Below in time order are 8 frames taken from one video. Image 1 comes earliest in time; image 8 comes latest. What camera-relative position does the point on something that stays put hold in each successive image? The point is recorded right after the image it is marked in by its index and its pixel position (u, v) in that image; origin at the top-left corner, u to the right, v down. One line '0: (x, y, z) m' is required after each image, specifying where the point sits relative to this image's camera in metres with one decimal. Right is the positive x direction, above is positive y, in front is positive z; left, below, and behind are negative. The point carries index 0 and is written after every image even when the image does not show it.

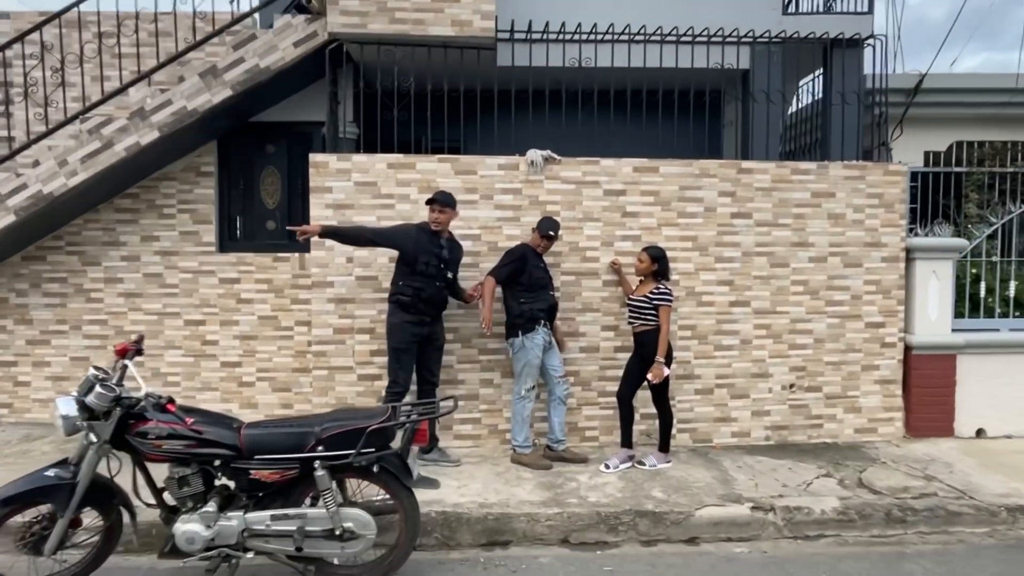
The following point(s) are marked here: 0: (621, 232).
0: (+1.1, +0.6, +6.9) m
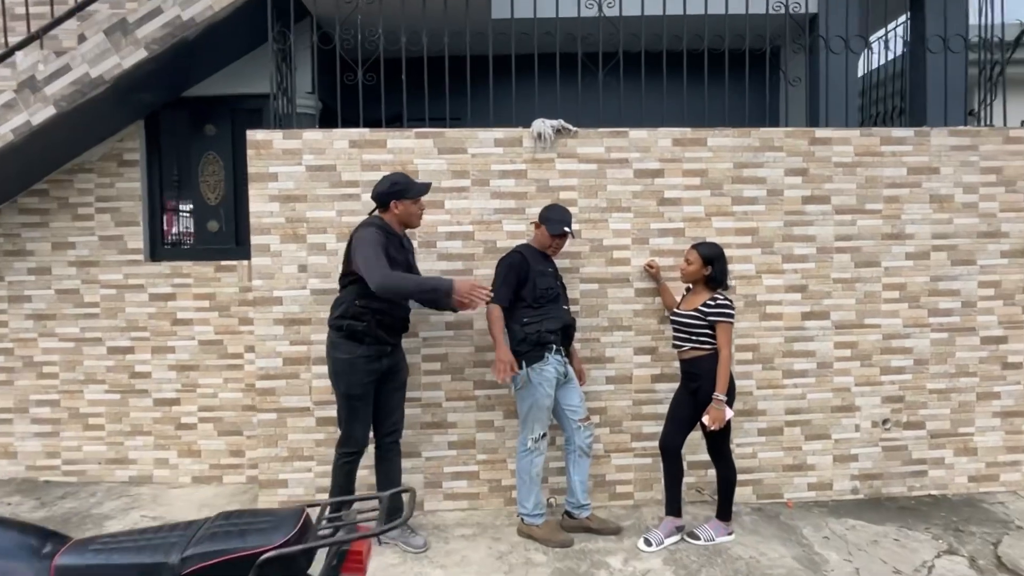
0: (+1.1, +0.5, +5.3) m
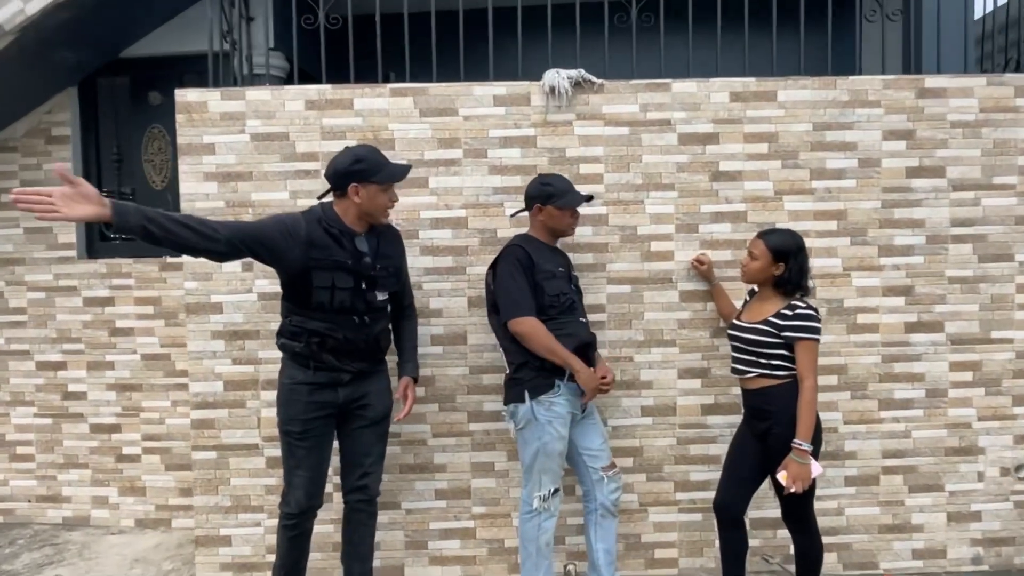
0: (+1.2, +0.5, +4.0) m
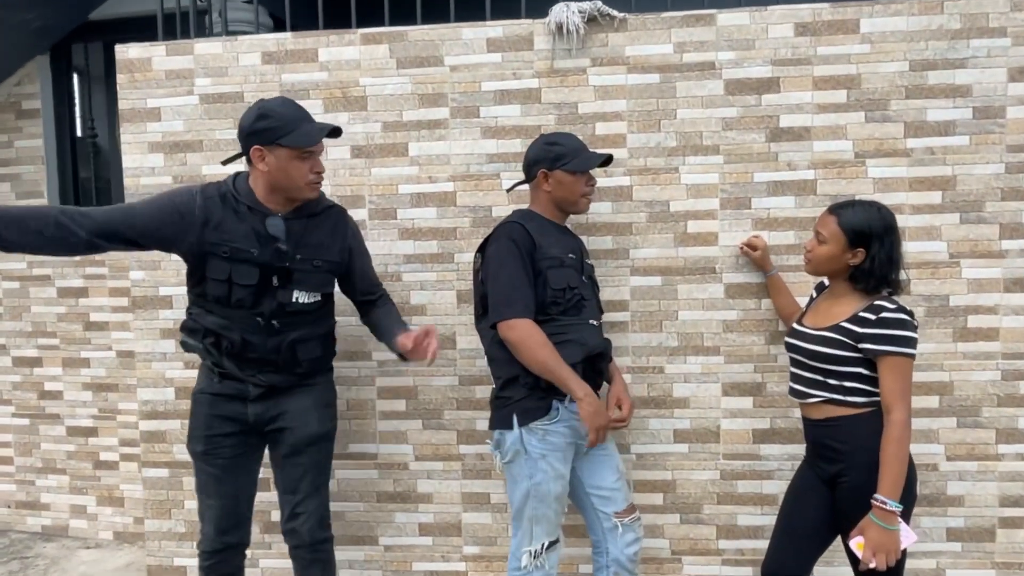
0: (+1.2, +0.5, +3.1) m
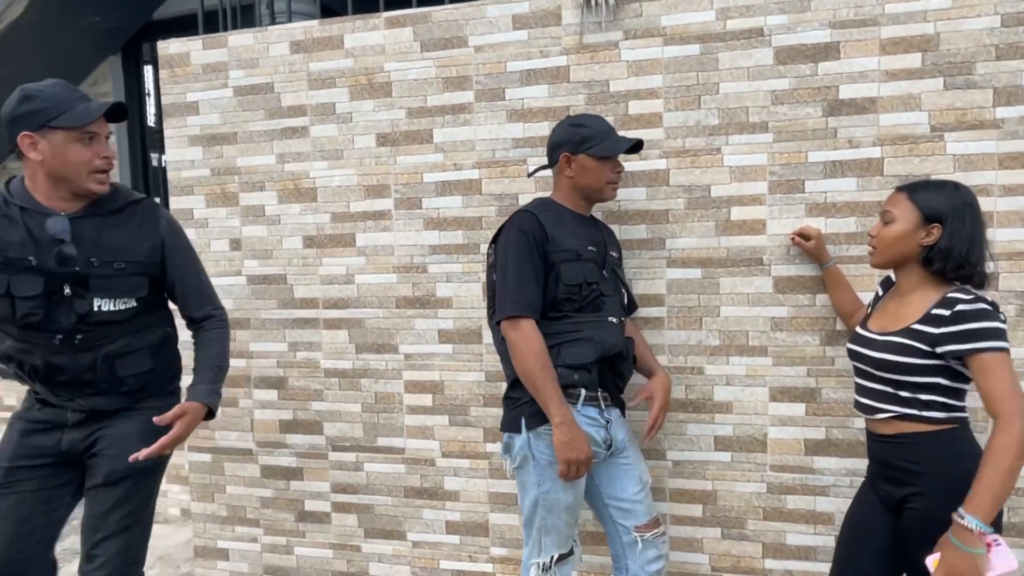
0: (+1.3, +0.5, +2.7) m
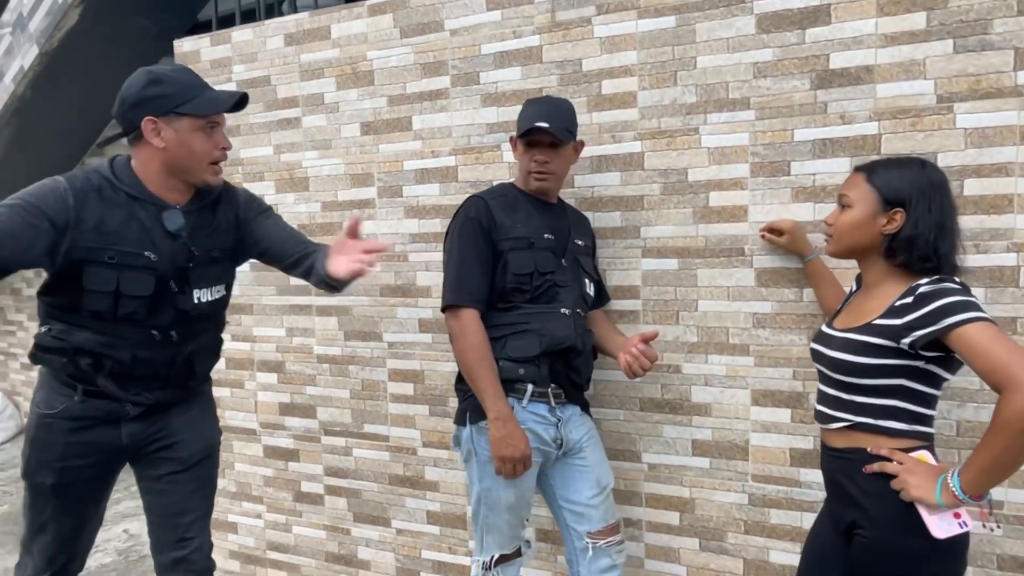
0: (+1.1, +0.6, +2.4) m
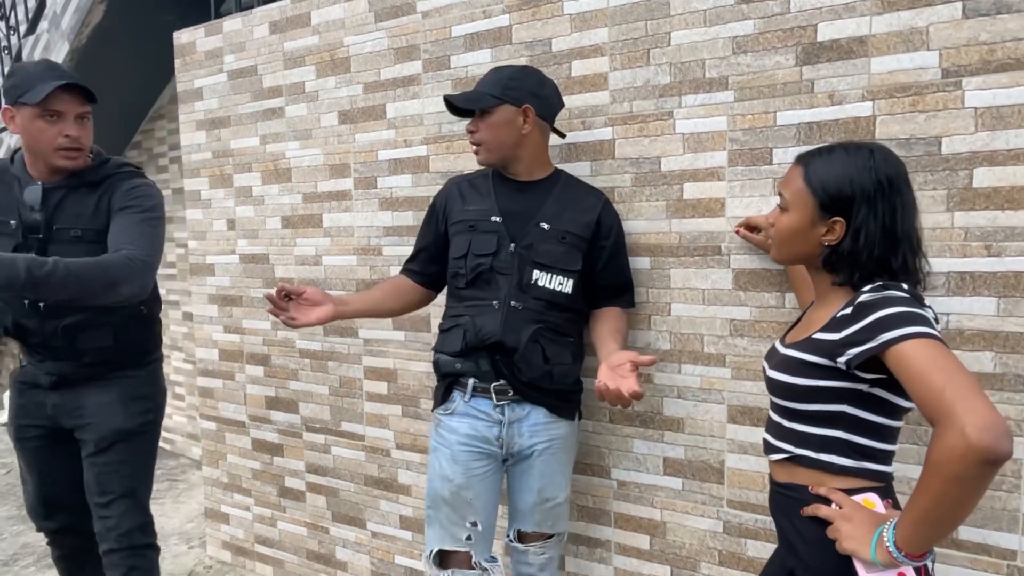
0: (+0.9, +0.5, +2.1) m
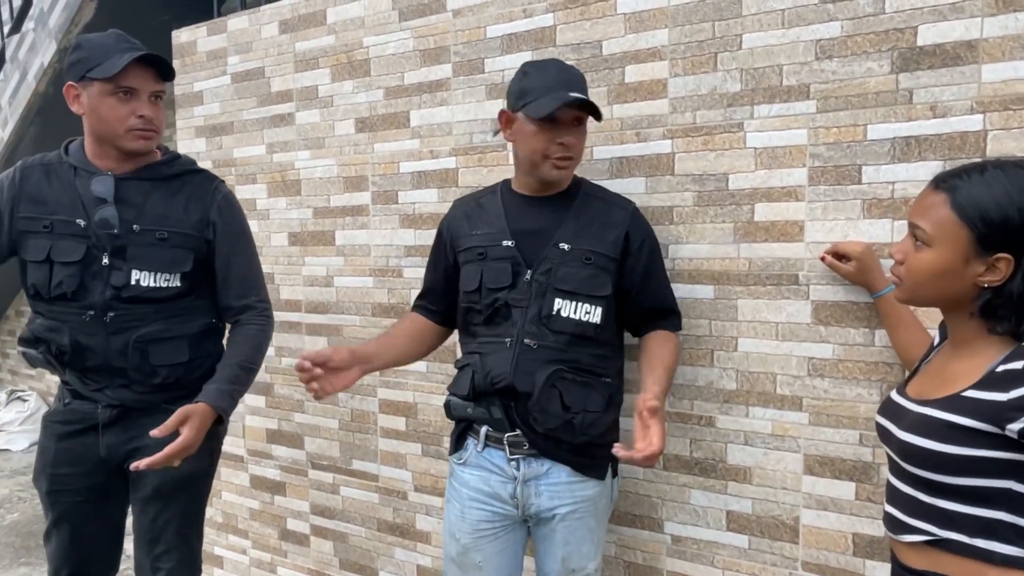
0: (+1.1, +0.4, +1.9) m
